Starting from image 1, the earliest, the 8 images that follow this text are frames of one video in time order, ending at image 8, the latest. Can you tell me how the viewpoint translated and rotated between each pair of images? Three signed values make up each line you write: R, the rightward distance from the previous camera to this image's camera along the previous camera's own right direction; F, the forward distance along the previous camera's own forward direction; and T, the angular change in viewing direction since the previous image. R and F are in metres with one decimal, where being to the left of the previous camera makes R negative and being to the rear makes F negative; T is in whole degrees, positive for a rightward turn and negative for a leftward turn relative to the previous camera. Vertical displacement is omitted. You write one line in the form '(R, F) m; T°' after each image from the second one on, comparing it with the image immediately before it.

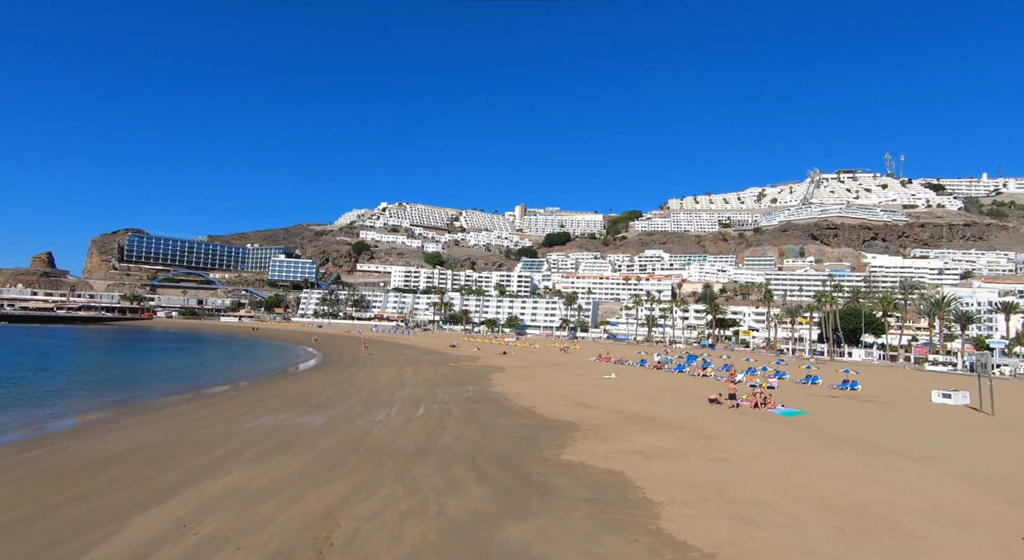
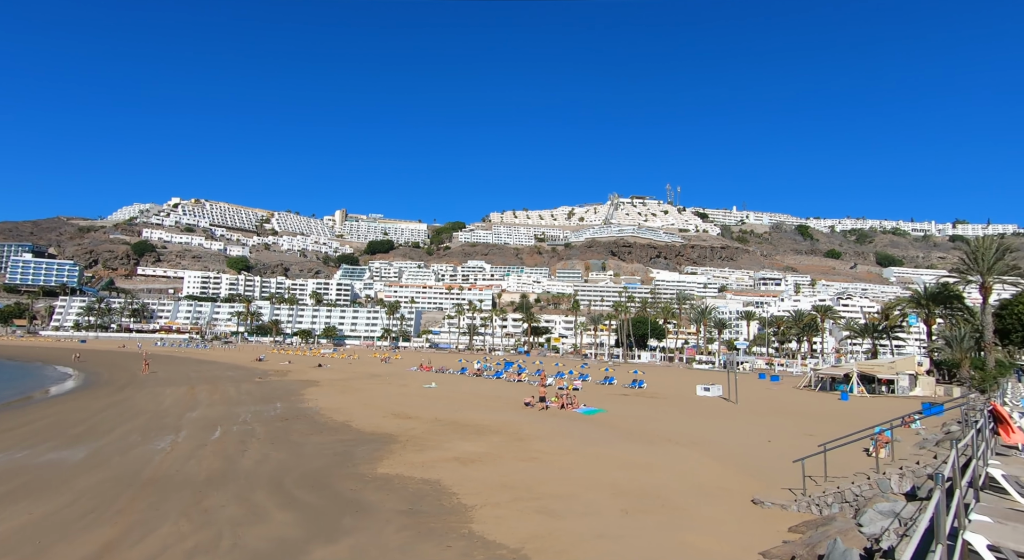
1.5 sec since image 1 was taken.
(+0.1, -0.1) m; +19°
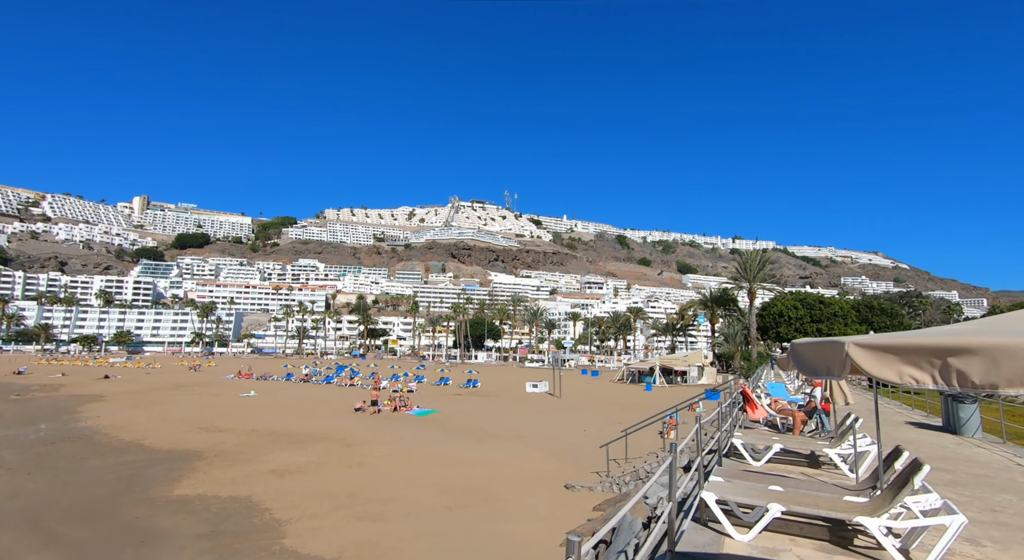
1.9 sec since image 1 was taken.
(+0.1, -0.1) m; +17°
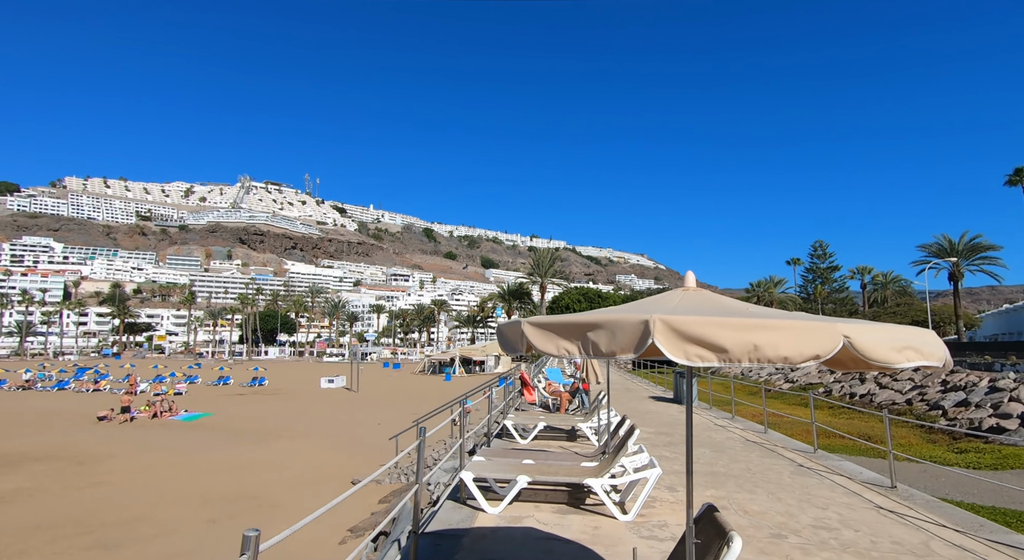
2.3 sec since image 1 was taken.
(+0.2, -0.1) m; +20°
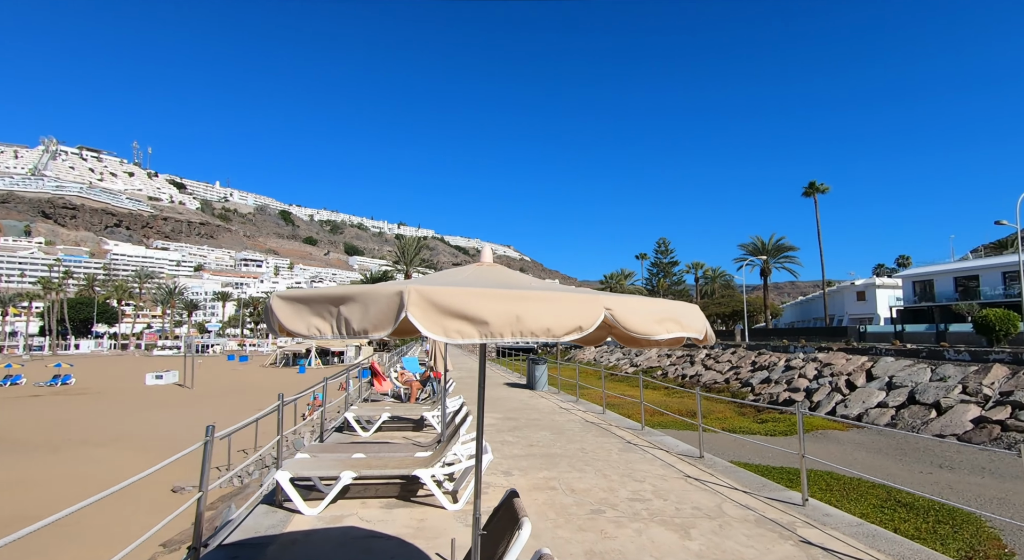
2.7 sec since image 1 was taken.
(+0.2, +0.1) m; +14°
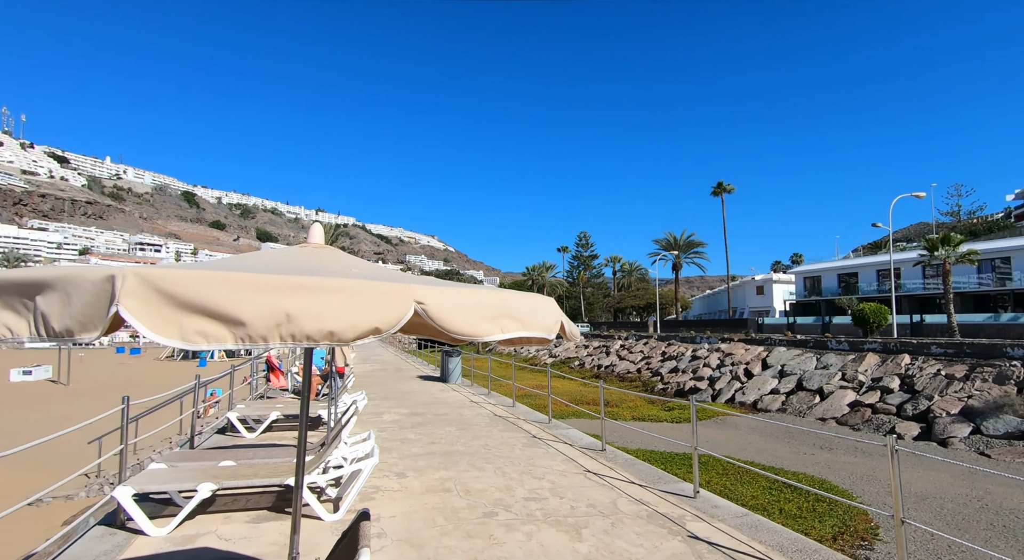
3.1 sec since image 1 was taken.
(+0.2, +0.2) m; +8°
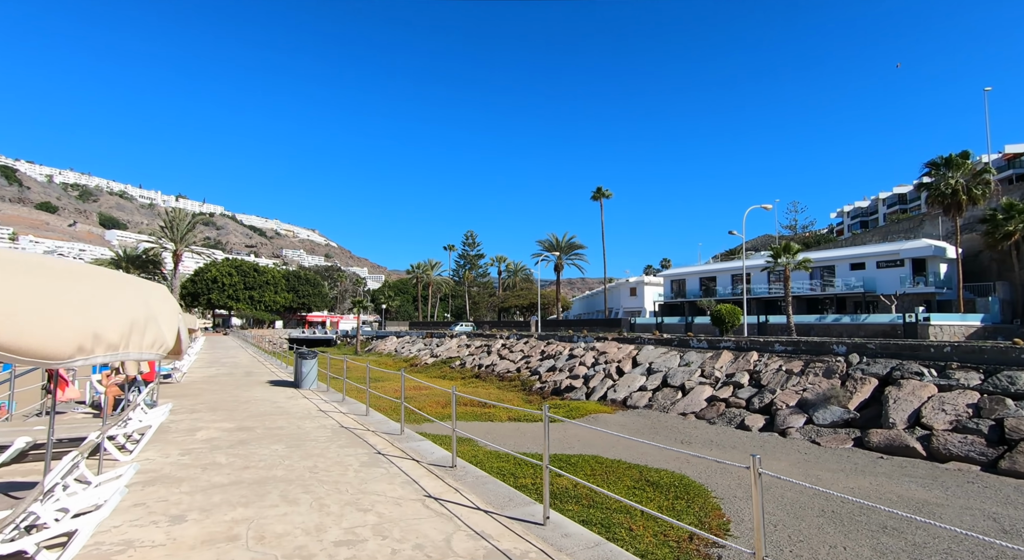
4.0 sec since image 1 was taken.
(+0.4, +0.6) m; +12°
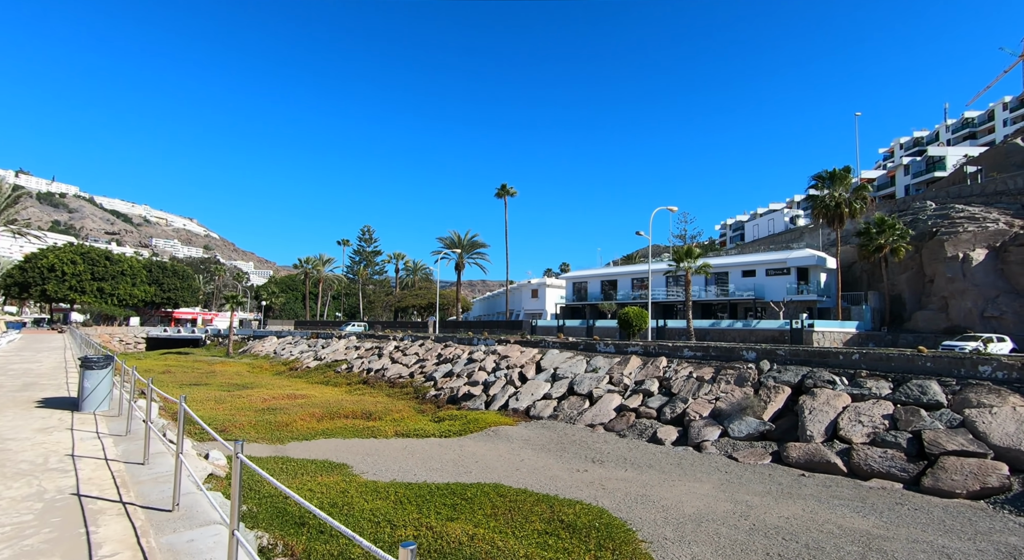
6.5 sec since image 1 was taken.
(+0.2, +2.1) m; +10°
